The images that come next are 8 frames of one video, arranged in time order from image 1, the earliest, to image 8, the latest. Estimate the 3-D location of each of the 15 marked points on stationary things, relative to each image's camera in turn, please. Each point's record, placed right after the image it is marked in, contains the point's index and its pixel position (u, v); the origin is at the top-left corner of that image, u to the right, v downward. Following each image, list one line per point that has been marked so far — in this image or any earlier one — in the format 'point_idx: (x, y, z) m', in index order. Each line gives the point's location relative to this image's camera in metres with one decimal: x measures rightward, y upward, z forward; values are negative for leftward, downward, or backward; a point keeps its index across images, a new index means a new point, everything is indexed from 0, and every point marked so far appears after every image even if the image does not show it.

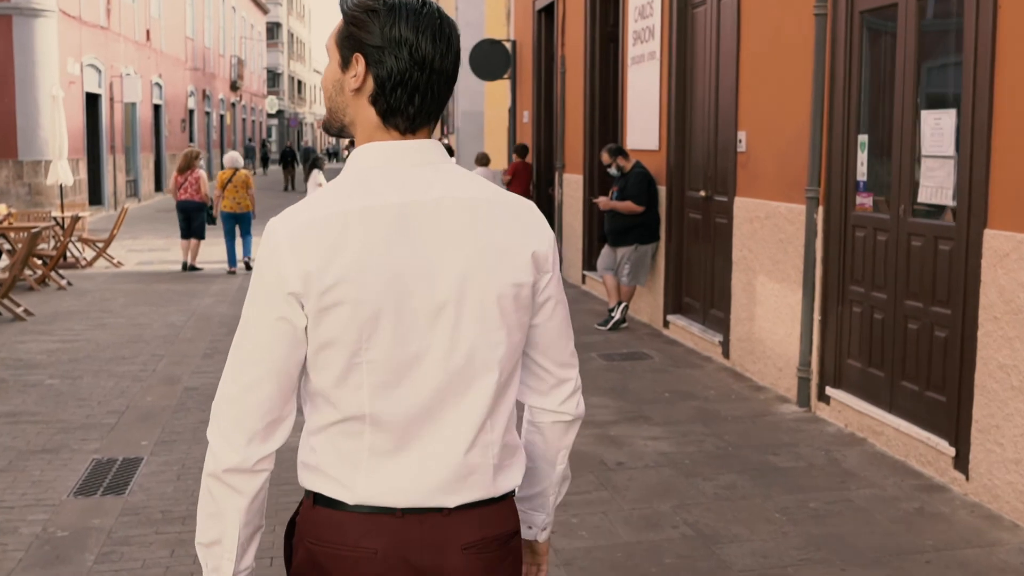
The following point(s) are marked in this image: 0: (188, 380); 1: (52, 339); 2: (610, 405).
0: (-2.3, -0.7, +8.8) m
1: (-3.9, -0.5, +10.6) m
2: (+0.6, -0.7, +7.4) m
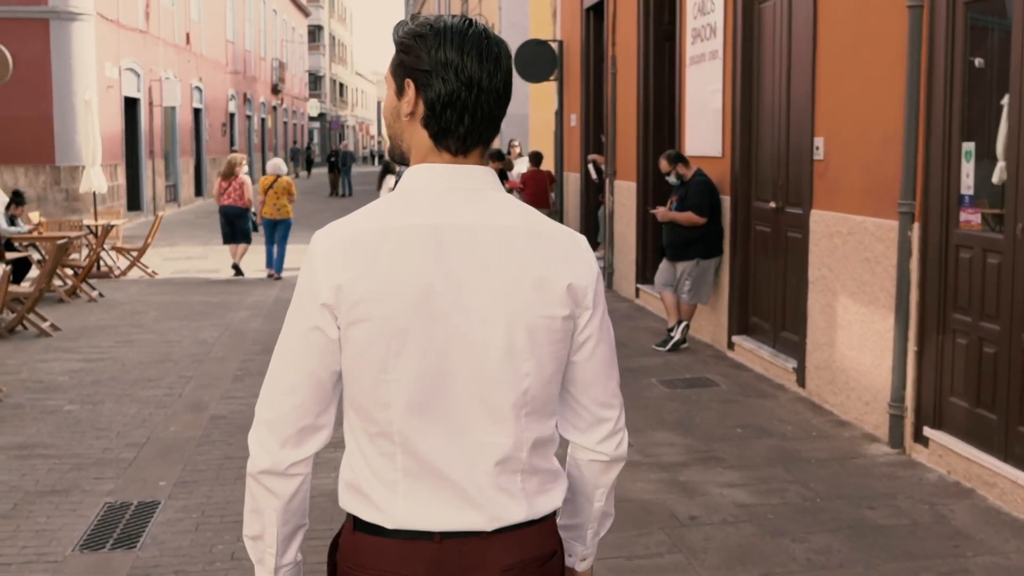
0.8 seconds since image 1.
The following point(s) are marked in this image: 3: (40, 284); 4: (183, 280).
0: (-2.0, -0.8, +8.1) m
1: (-3.5, -0.6, +10.0) m
2: (+0.9, -0.8, +6.7) m
3: (-4.4, 0.0, +11.4) m
4: (-4.3, +0.1, +16.2) m
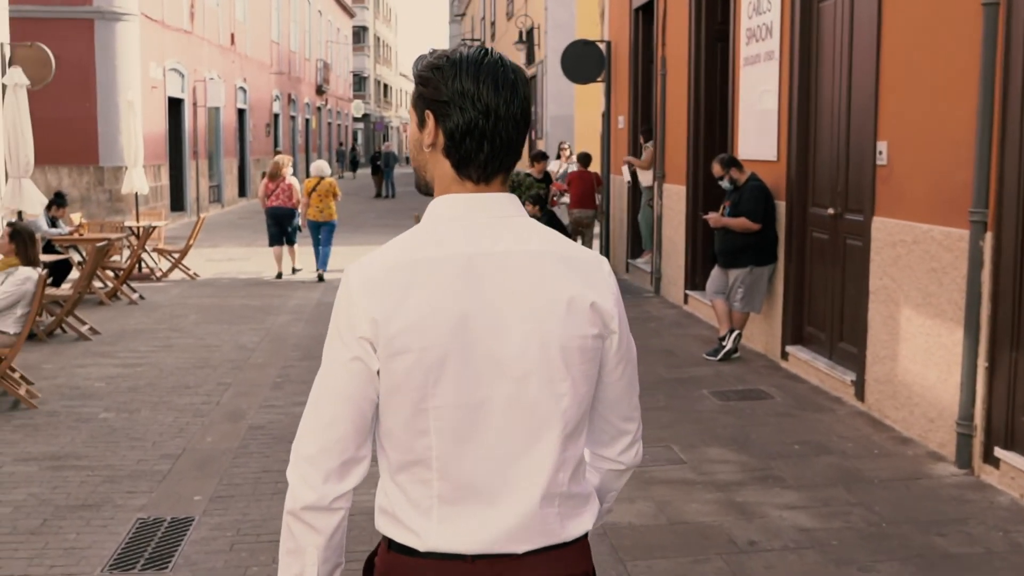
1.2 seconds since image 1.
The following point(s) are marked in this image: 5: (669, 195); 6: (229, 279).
0: (-1.7, -0.8, +7.9) m
1: (-3.2, -0.6, +9.9) m
2: (+1.1, -0.9, +6.4) m
3: (-3.9, 0.0, +11.3) m
4: (-3.7, +0.1, +16.1) m
5: (+1.6, +1.0, +13.0) m
6: (-3.8, +0.1, +16.7) m
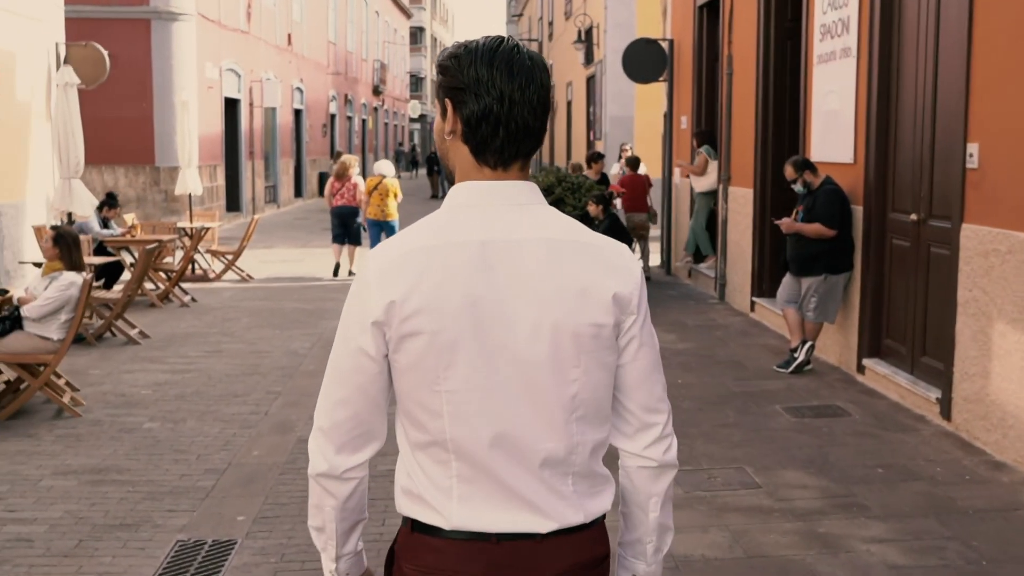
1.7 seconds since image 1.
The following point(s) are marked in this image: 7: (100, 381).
0: (-1.3, -0.9, +7.6) m
1: (-2.7, -0.6, +9.6) m
2: (+1.4, -0.9, +5.9) m
3: (-3.4, 0.0, +11.0) m
4: (-3.0, 0.0, +15.9) m
5: (+2.3, +0.9, +12.5) m
6: (-3.1, +0.1, +16.5) m
7: (-3.1, -0.7, +9.2) m
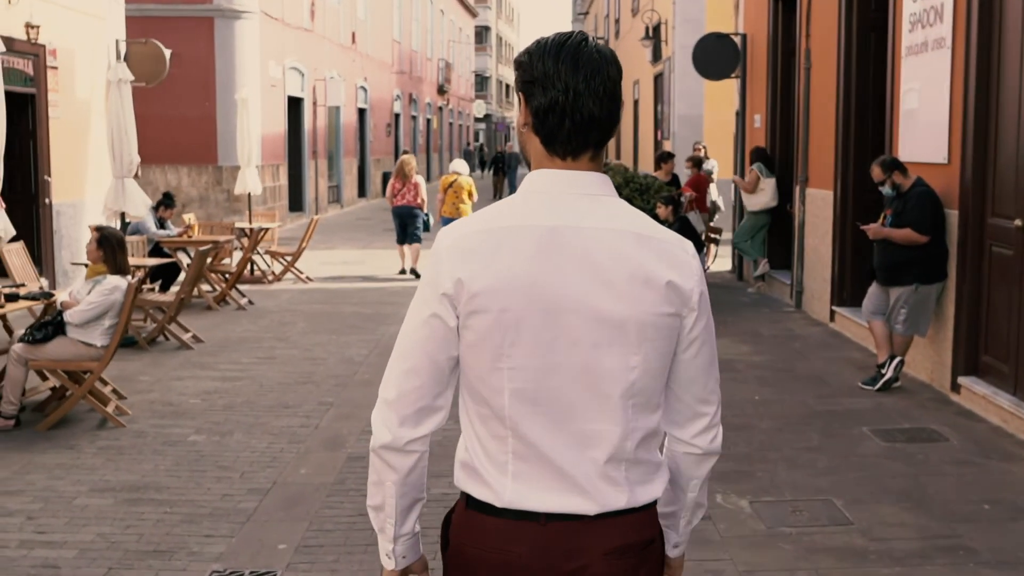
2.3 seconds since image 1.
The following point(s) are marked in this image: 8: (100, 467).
0: (-0.9, -0.9, +7.2) m
1: (-2.2, -0.7, +9.2) m
2: (+1.7, -1.0, +5.3) m
3: (-2.9, 0.0, +10.7) m
4: (-2.2, 0.0, +15.5) m
5: (+2.9, +0.8, +11.9) m
6: (-2.2, +0.1, +16.1) m
7: (-2.6, -0.7, +8.8) m
8: (-2.2, -1.0, +6.7) m
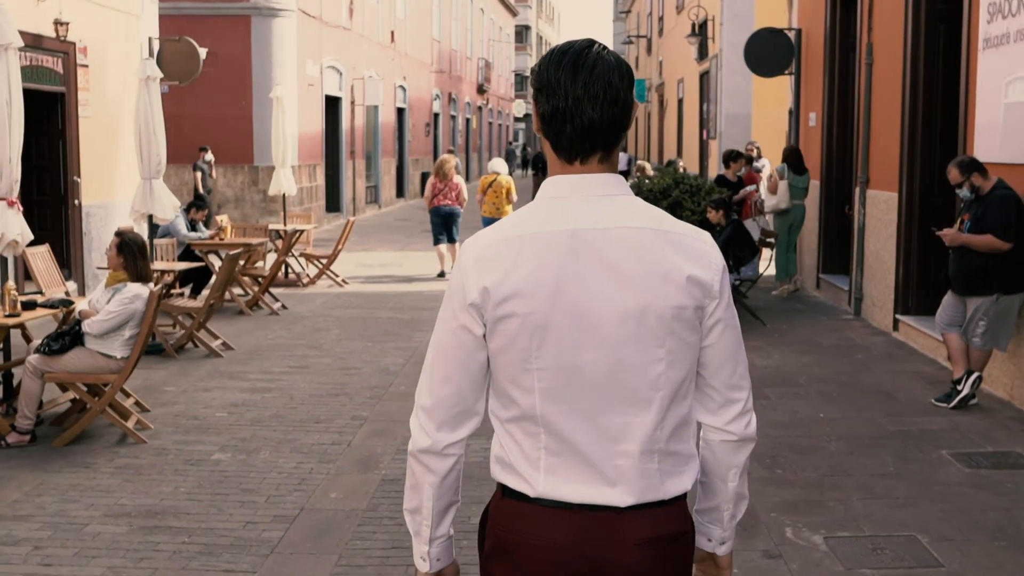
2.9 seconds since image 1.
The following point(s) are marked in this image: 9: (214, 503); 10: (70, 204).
0: (-0.7, -1.0, +6.7) m
1: (-1.9, -0.7, +8.8) m
2: (+1.9, -1.1, +4.8) m
3: (-2.5, -0.1, +10.3) m
4: (-1.7, 0.0, +15.0) m
5: (+3.3, +0.8, +11.3) m
6: (-1.7, 0.0, +15.7) m
7: (-2.3, -0.8, +8.4) m
8: (-2.0, -1.0, +6.2) m
9: (-1.4, -1.0, +6.0) m
10: (-4.7, +0.9, +13.1) m
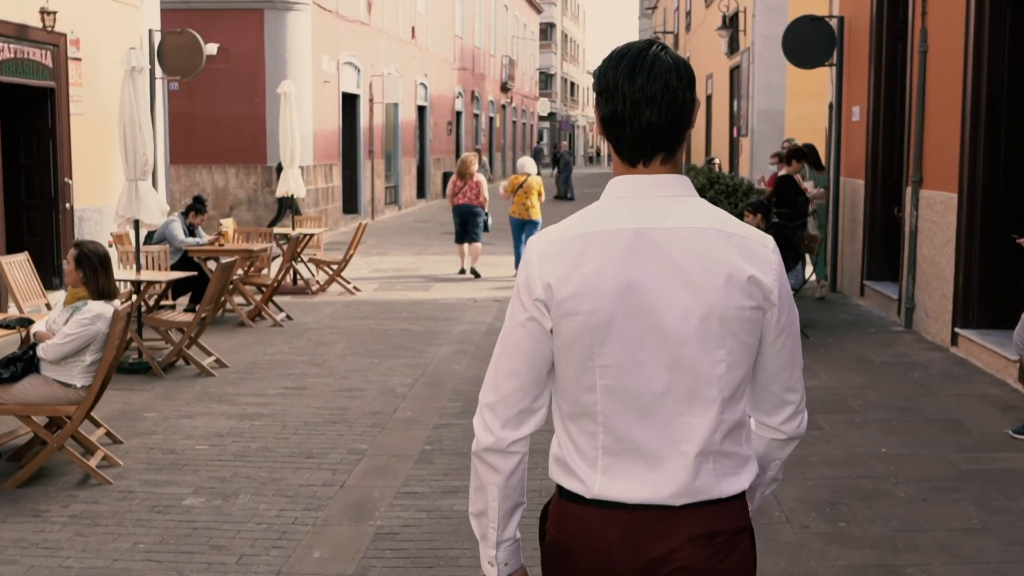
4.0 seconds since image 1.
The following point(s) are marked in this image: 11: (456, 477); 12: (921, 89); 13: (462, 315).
0: (-0.6, -1.0, +5.8) m
1: (-1.8, -0.8, +7.9) m
2: (+1.9, -1.1, +3.8) m
3: (-2.4, -0.2, +9.4) m
4: (-1.4, -0.1, +14.1) m
5: (+3.5, +0.7, +10.3) m
6: (-1.4, -0.1, +14.8) m
7: (-2.2, -0.9, +7.5) m
8: (-1.9, -1.1, +5.3) m
9: (-1.4, -1.1, +5.1) m
10: (-4.5, +0.8, +12.3) m
11: (-0.3, -1.0, +6.4) m
12: (+3.5, +1.7, +10.5) m
13: (-0.5, -0.3, +12.7) m
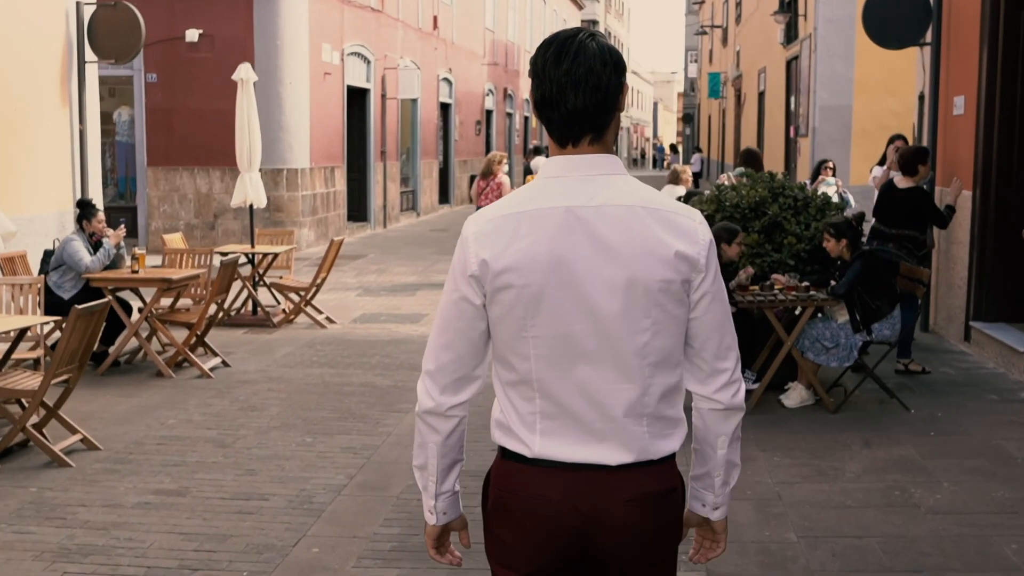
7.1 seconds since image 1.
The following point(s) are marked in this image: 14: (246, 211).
0: (-0.8, -1.3, +3.0) m
1: (-2.0, -1.1, +5.2) m
2: (+1.6, -1.5, +0.9) m
3: (-2.5, -0.5, +6.7) m
4: (-1.4, -0.4, +11.4) m
5: (+3.4, +0.4, +7.4) m
6: (-1.3, -0.4, +12.0) m
7: (-2.4, -1.1, +4.8) m
8: (-2.2, -1.4, +2.6) m
9: (-1.6, -1.4, +2.3) m
10: (-4.5, +0.5, +9.7) m
11: (-0.5, -1.3, +3.6) m
12: (+3.4, +1.4, +7.6) m
13: (-0.5, -0.6, +9.9) m
14: (-4.1, +1.2, +18.8) m
